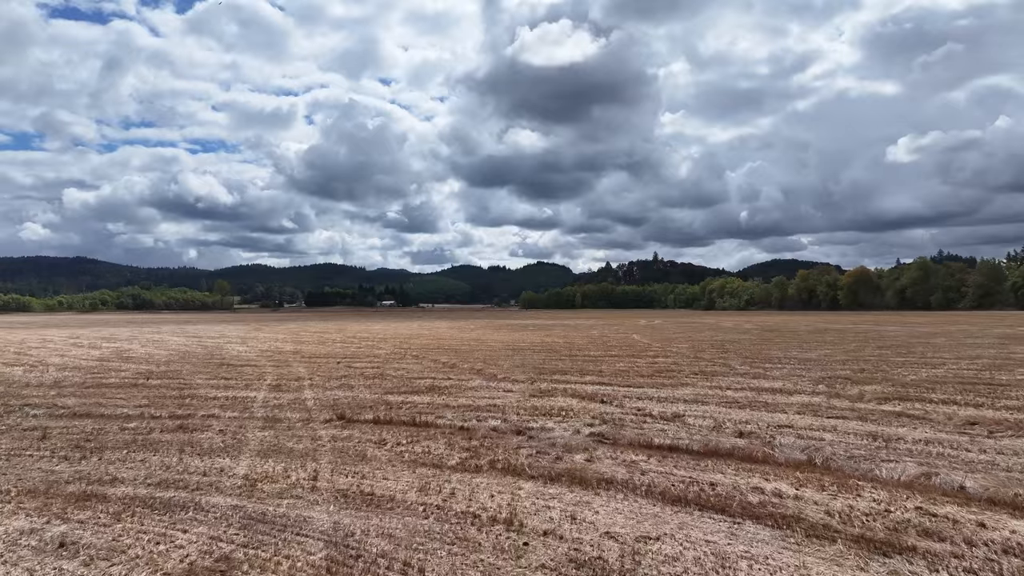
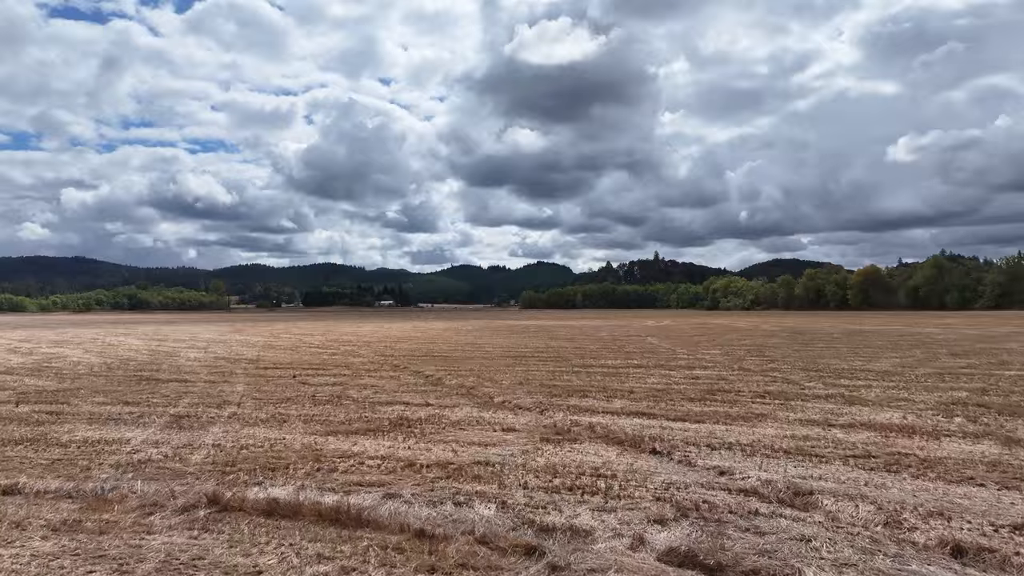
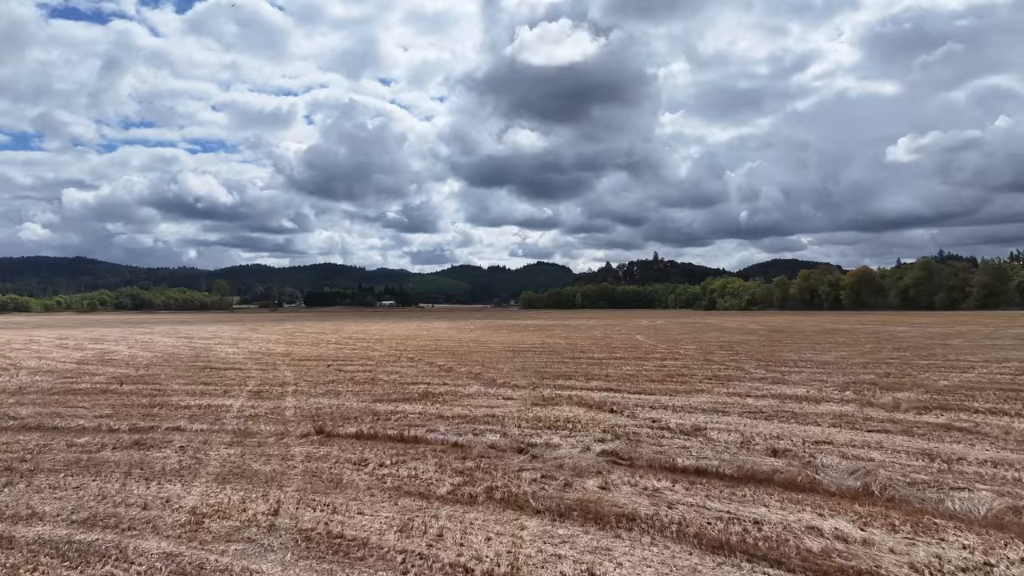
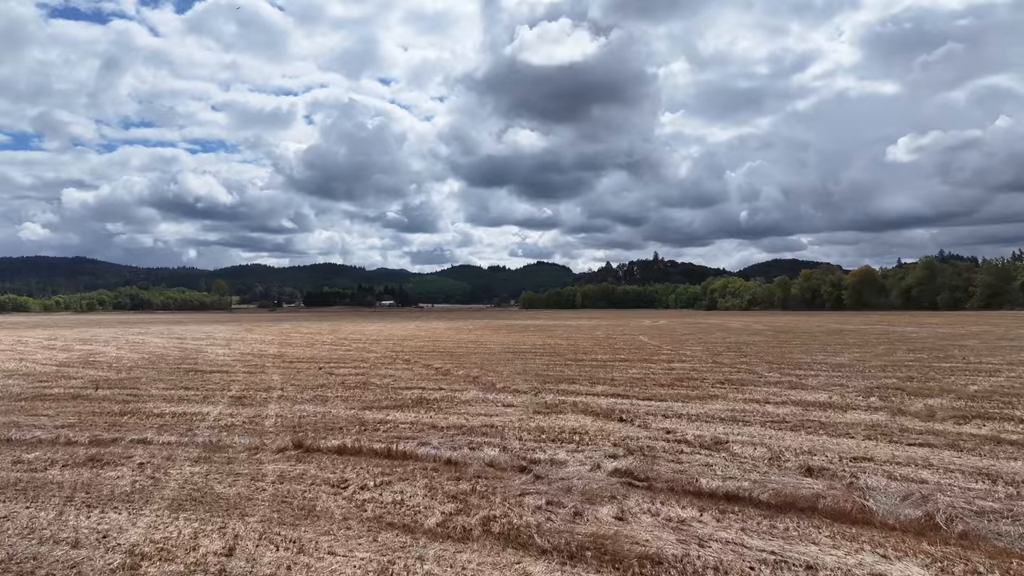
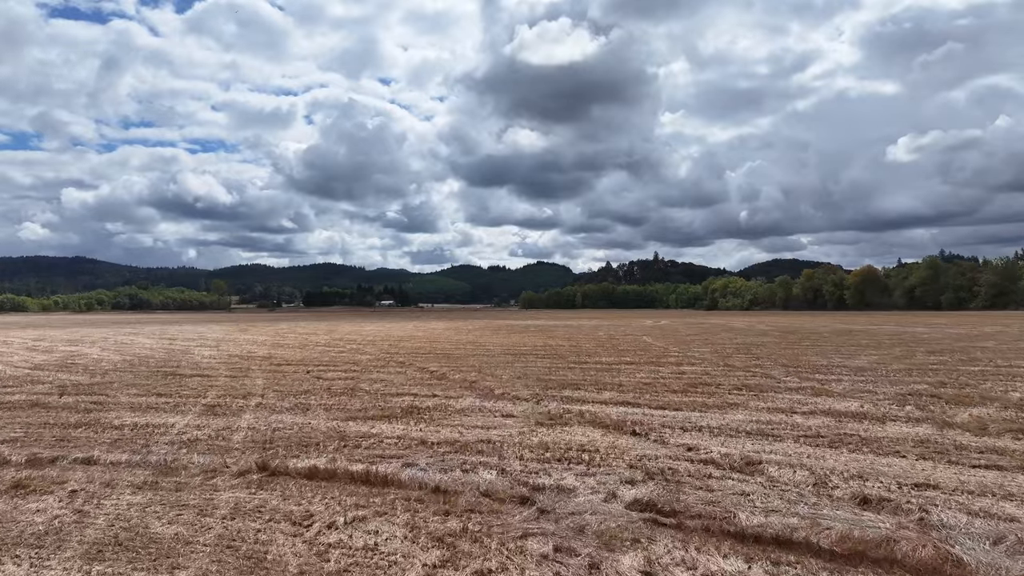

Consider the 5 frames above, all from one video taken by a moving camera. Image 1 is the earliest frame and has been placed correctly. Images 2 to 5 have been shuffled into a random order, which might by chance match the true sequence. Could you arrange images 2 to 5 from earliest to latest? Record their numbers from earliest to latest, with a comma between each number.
3, 4, 5, 2
